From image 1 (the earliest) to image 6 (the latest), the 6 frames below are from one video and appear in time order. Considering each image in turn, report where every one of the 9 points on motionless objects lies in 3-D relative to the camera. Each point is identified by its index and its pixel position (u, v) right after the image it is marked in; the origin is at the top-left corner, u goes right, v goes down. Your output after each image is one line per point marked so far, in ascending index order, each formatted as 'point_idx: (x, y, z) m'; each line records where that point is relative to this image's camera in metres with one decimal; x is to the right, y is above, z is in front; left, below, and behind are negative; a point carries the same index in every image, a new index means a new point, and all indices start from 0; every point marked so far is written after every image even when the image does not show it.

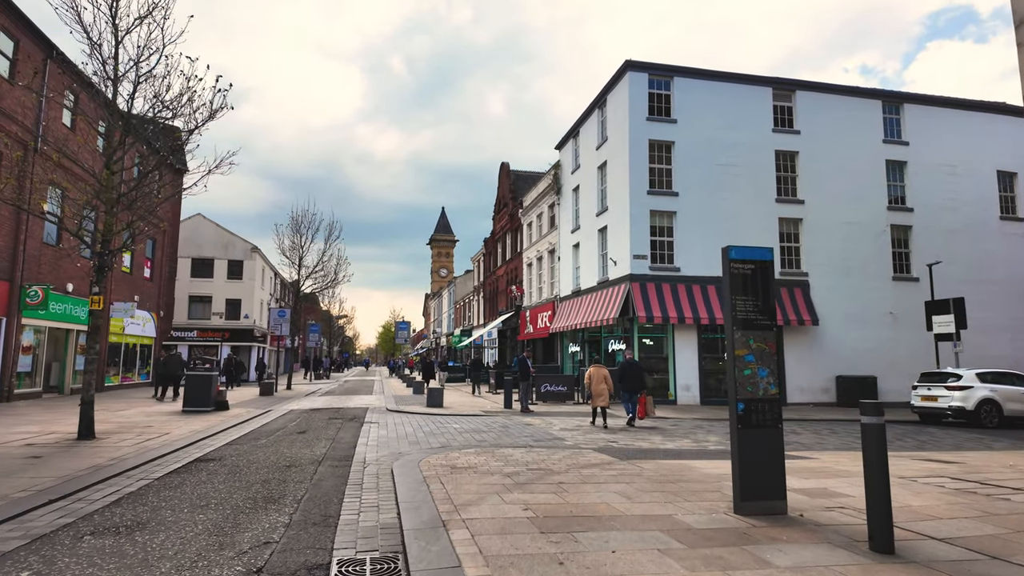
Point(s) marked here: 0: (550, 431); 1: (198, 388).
0: (+0.8, -3.1, +12.4) m
1: (-8.8, -2.8, +16.2) m
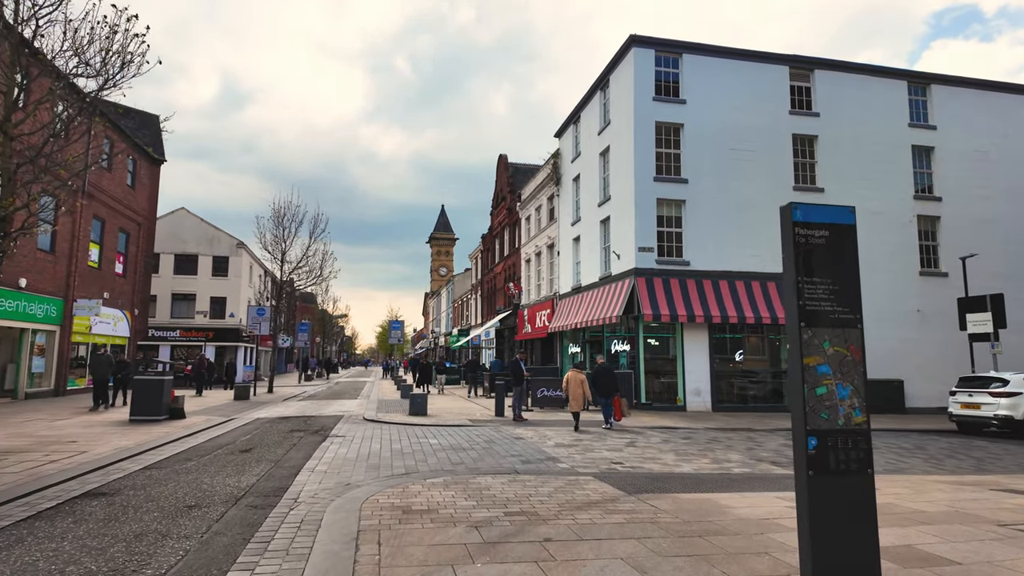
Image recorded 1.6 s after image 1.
0: (+0.5, -2.9, +10.5) m
1: (-9.0, -2.6, +14.3) m
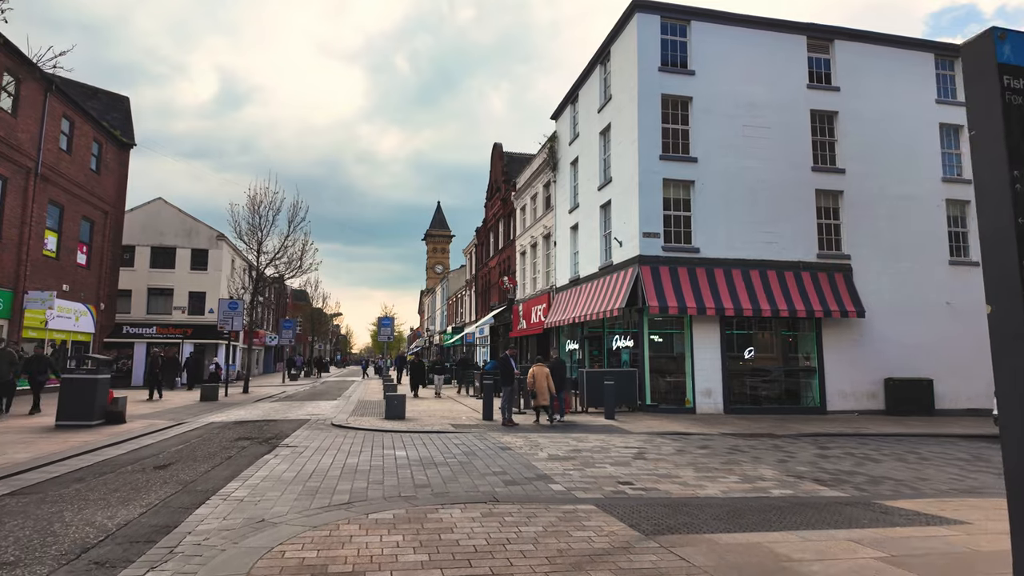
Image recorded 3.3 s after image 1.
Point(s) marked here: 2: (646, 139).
0: (+0.3, -2.6, +8.6) m
1: (-9.3, -2.3, +12.4) m
2: (+4.3, +4.8, +18.6) m
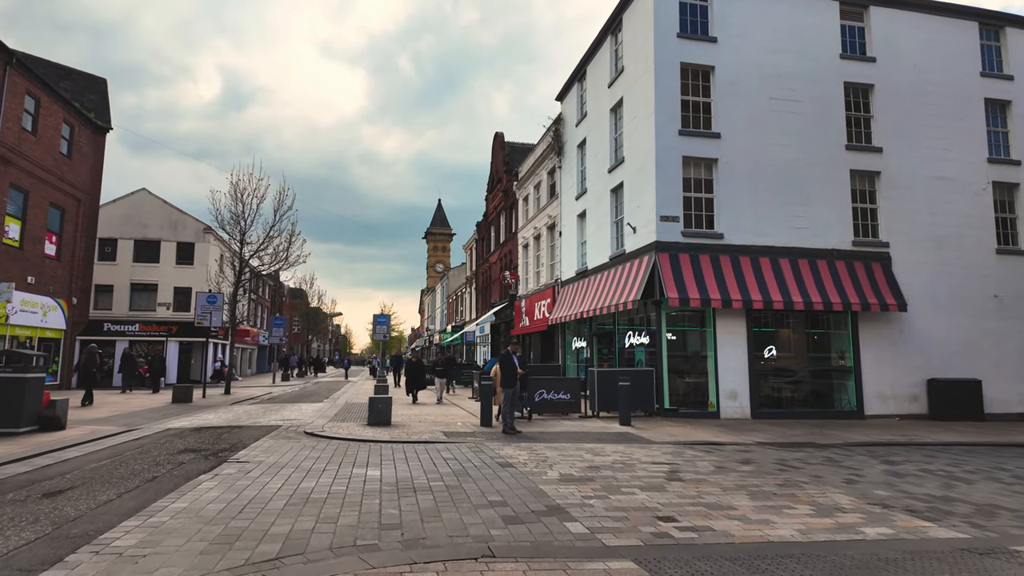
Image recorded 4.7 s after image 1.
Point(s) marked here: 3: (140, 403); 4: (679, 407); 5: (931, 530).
0: (+0.3, -2.3, +6.7) m
1: (-9.3, -2.0, +10.5) m
2: (+4.4, +5.1, +16.7) m
3: (-11.0, -3.4, +17.1) m
4: (+4.6, -3.3, +16.0) m
5: (+4.1, -2.4, +5.7) m
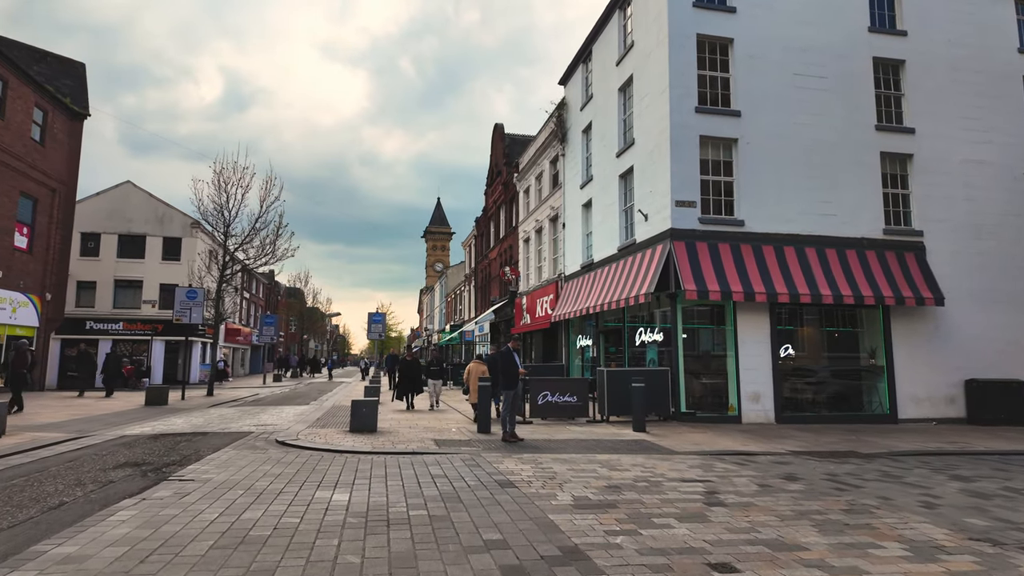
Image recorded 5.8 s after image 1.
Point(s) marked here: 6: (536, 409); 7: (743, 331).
0: (+0.3, -2.1, +5.3) m
1: (-9.3, -1.8, +9.1) m
2: (+4.4, +5.3, +15.3) m
3: (-11.0, -3.2, +15.7) m
4: (+4.7, -3.1, +14.5) m
5: (+4.1, -2.2, +4.2) m
6: (+0.6, -2.8, +13.6) m
7: (+5.9, -1.1, +14.7) m
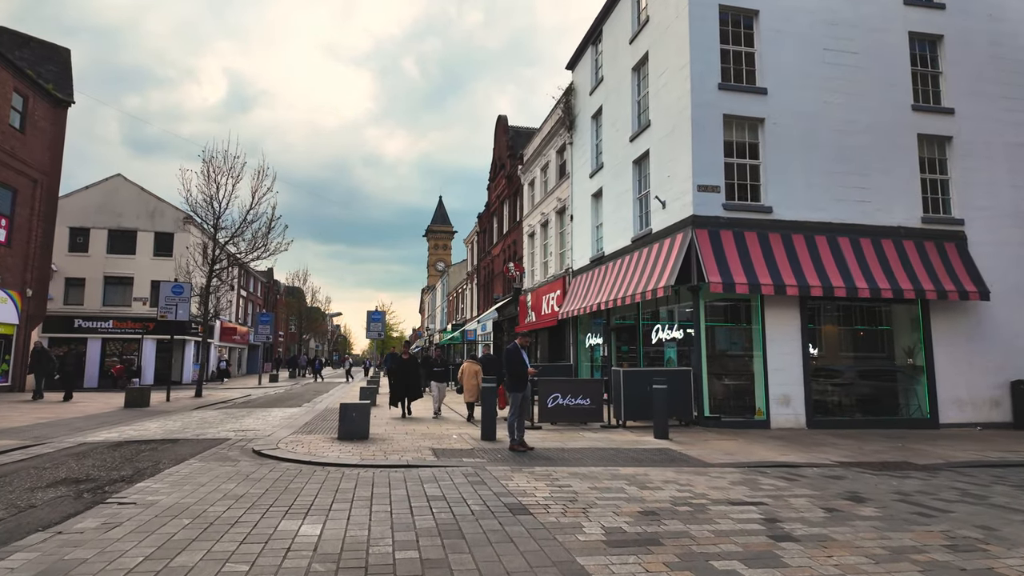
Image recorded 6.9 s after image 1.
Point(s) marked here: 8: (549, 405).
0: (+0.4, -1.9, +4.1) m
1: (-9.1, -1.6, +7.9) m
2: (+4.5, +5.4, +14.0) m
3: (-10.8, -3.0, +14.5) m
4: (+4.8, -2.9, +13.3) m
5: (+4.2, -2.0, +3.0) m
6: (+0.7, -2.6, +12.3) m
7: (+6.0, -0.9, +13.4) m
8: (+0.8, -2.5, +12.4) m
